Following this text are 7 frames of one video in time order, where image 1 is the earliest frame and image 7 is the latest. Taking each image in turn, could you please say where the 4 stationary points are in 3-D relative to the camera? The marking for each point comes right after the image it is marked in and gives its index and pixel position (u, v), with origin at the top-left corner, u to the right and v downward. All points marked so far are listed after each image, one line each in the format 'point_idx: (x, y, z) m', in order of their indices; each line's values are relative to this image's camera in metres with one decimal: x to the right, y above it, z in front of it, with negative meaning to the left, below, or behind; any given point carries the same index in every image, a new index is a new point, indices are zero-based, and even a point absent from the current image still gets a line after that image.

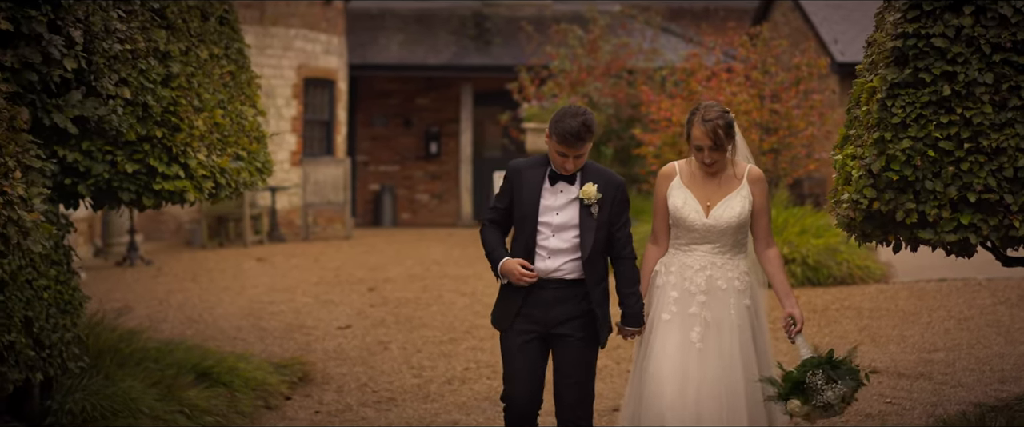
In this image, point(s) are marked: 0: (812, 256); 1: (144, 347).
0: (+2.7, -0.4, +10.8) m
1: (-2.2, -0.8, +7.1) m
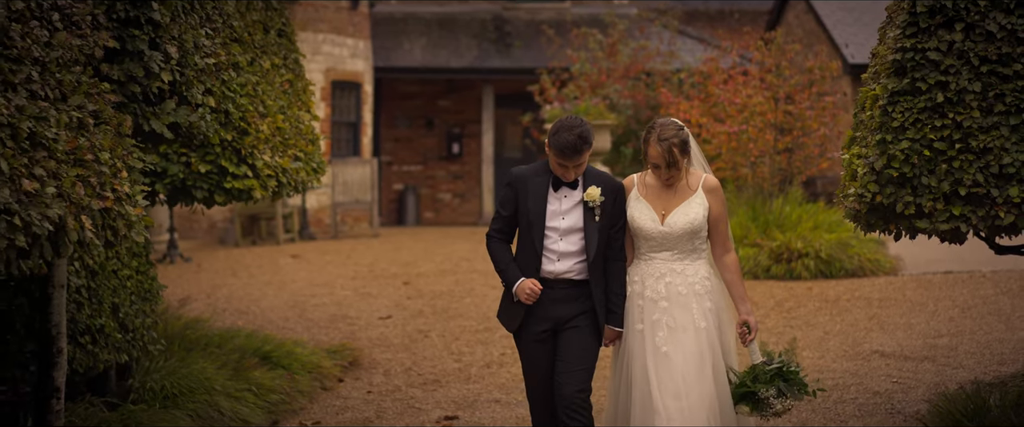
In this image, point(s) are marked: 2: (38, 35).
0: (+2.9, -0.4, +11.4) m
1: (-2.0, -0.7, +7.7) m
2: (-1.8, +0.7, +4.6) m
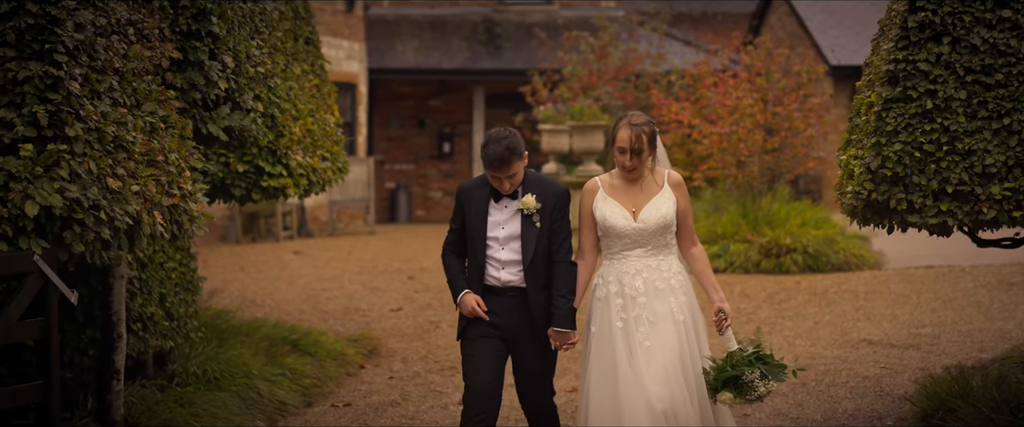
0: (+3.0, -0.3, +11.9) m
1: (-1.9, -0.7, +8.1) m
2: (-1.6, +0.7, +5.0) m
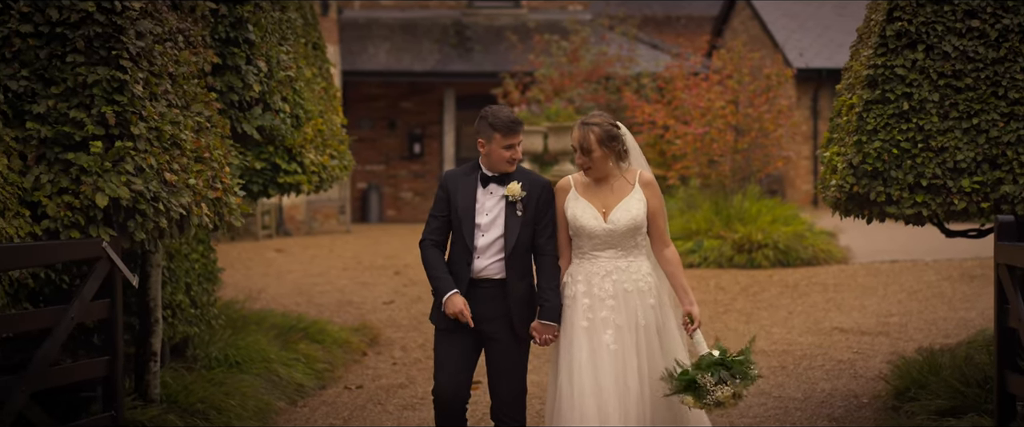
0: (+2.8, -0.3, +12.5) m
1: (-1.9, -0.7, +8.6) m
2: (-1.5, +0.7, +5.4) m
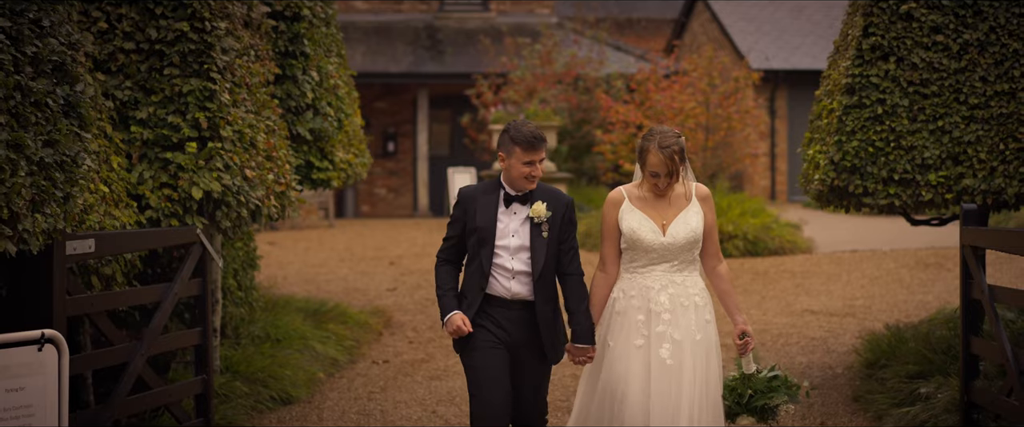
0: (+2.7, -0.2, +13.4) m
1: (-1.9, -0.6, +9.3) m
2: (-1.4, +0.8, +6.2) m
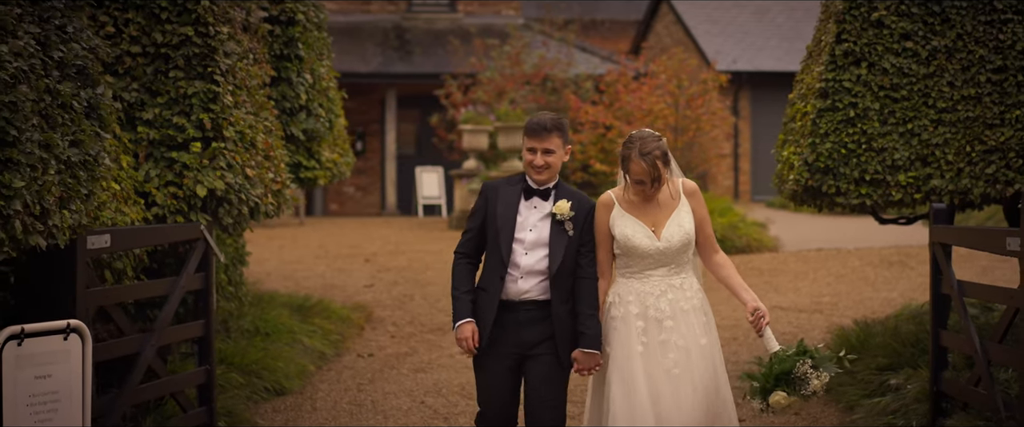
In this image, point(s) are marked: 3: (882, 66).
0: (+2.4, -0.2, +13.8) m
1: (-2.0, -0.6, +9.5) m
2: (-1.4, +0.8, +6.4) m
3: (+2.2, +0.9, +7.2) m
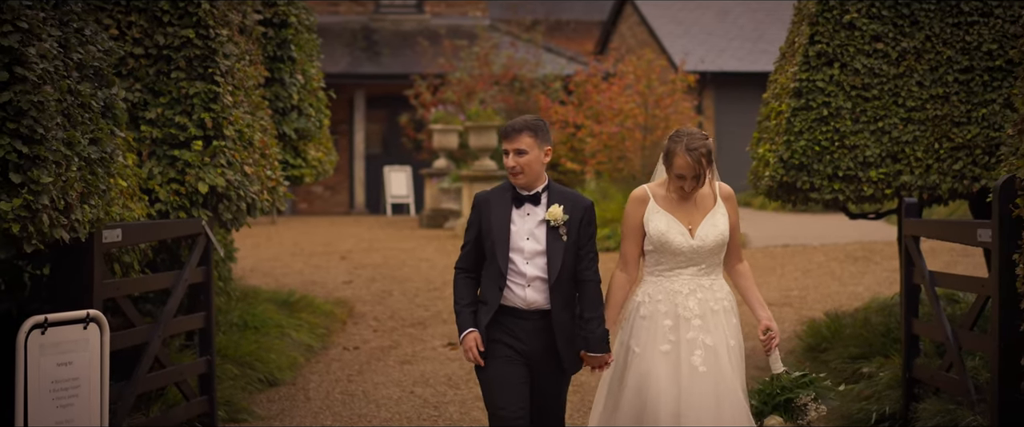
0: (+2.1, -0.2, +14.1) m
1: (-2.2, -0.6, +9.6) m
2: (-1.5, +0.8, +6.6) m
3: (+2.1, +0.9, +7.5) m
